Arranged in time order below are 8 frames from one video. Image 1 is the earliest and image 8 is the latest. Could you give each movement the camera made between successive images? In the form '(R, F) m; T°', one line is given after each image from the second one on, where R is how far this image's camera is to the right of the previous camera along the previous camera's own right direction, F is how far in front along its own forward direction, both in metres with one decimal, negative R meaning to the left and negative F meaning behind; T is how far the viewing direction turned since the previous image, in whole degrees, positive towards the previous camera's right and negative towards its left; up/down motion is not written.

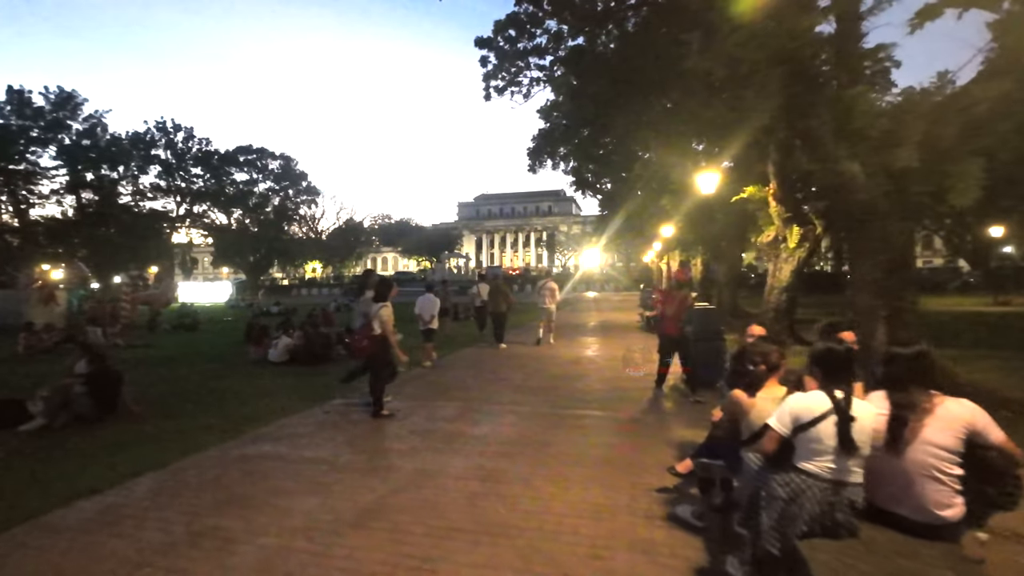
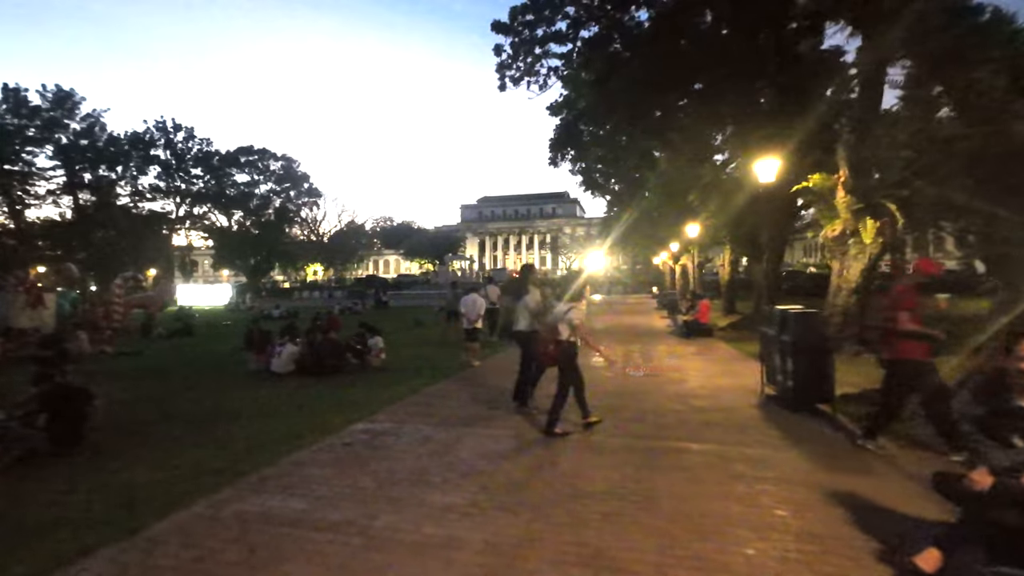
(-0.3, +1.1) m; 0°
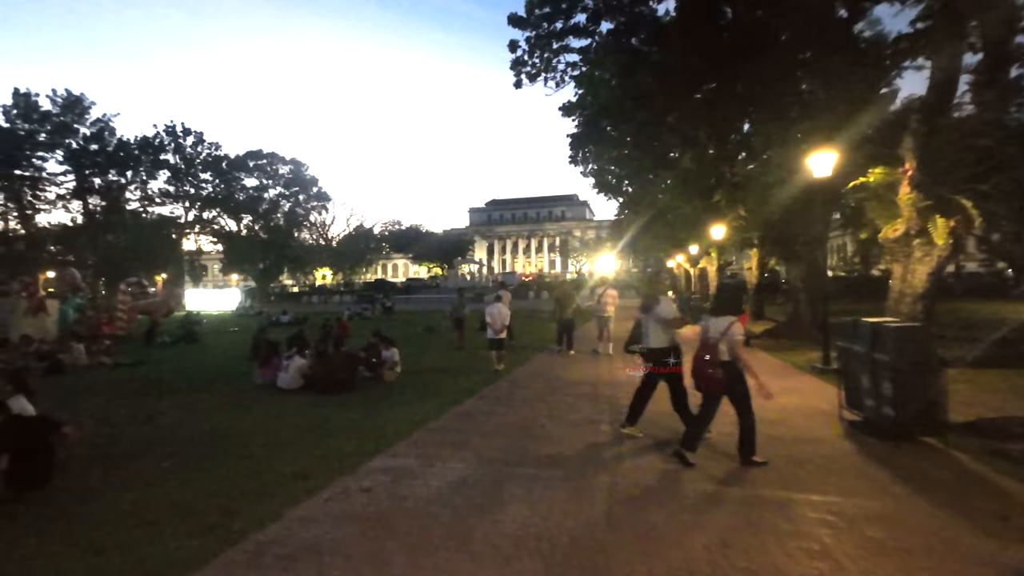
(-0.2, +0.8) m; -1°
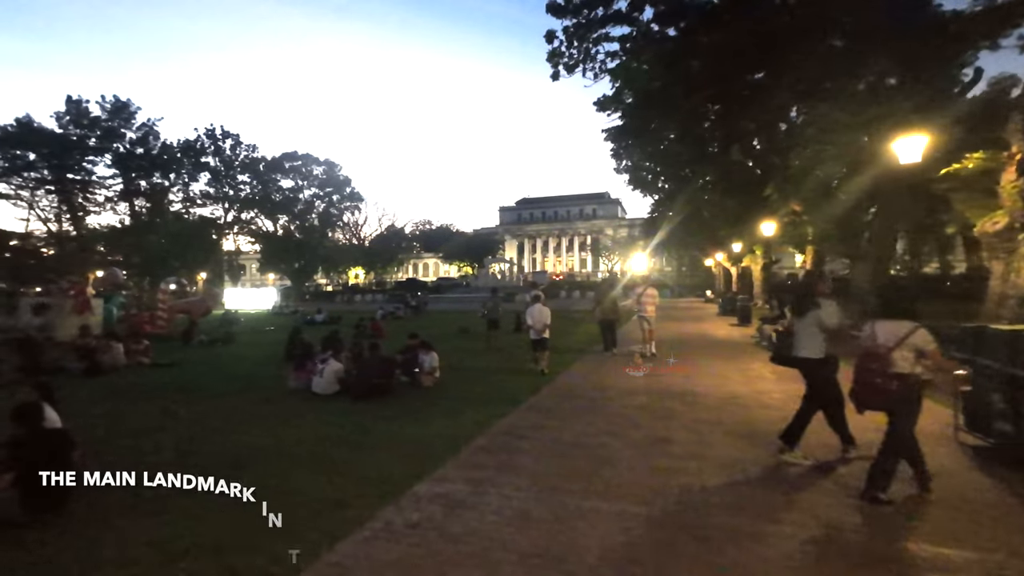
(-0.2, +0.7) m; -2°
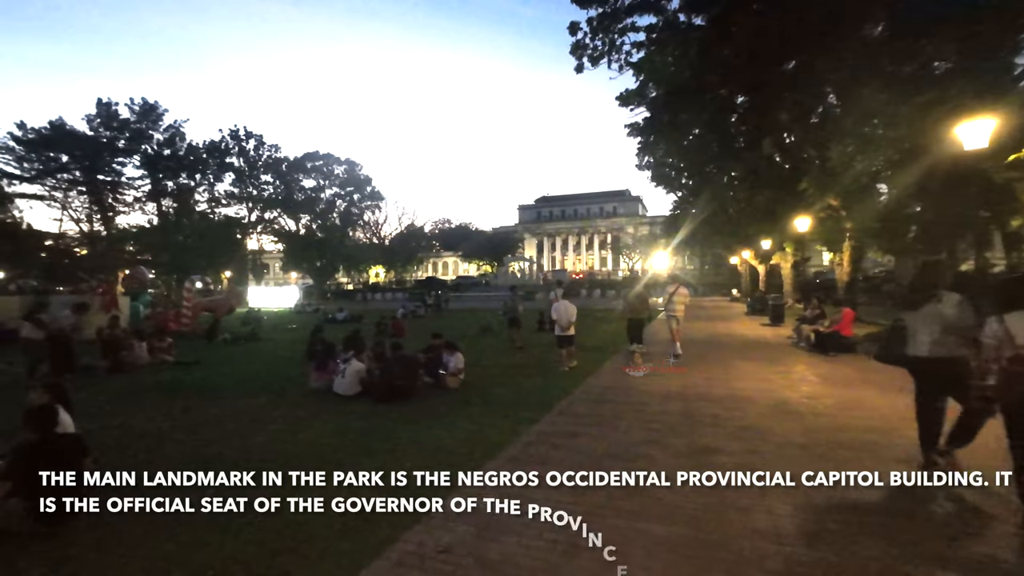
(-0.1, +0.5) m; -1°
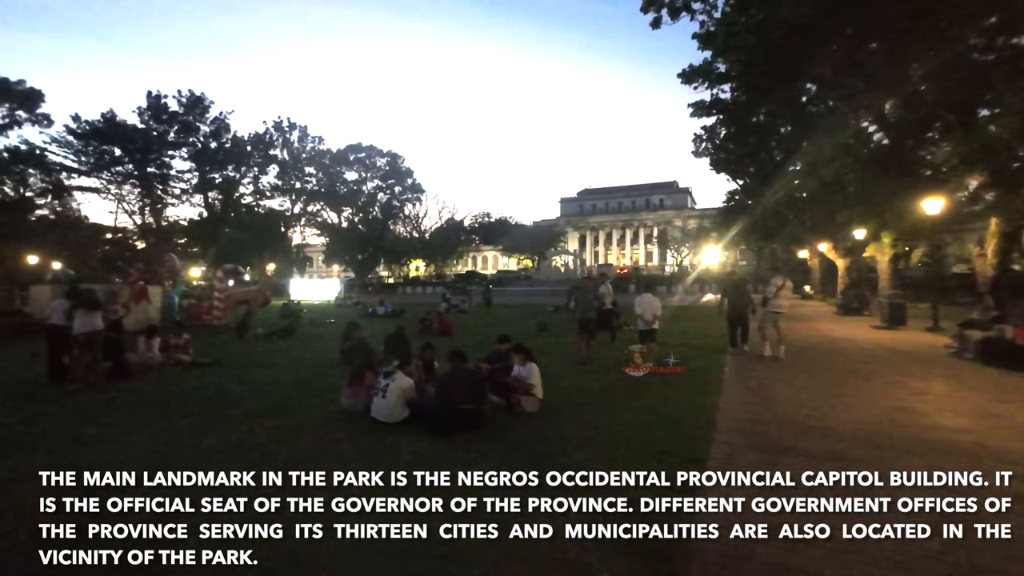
(-0.5, +2.4) m; -3°
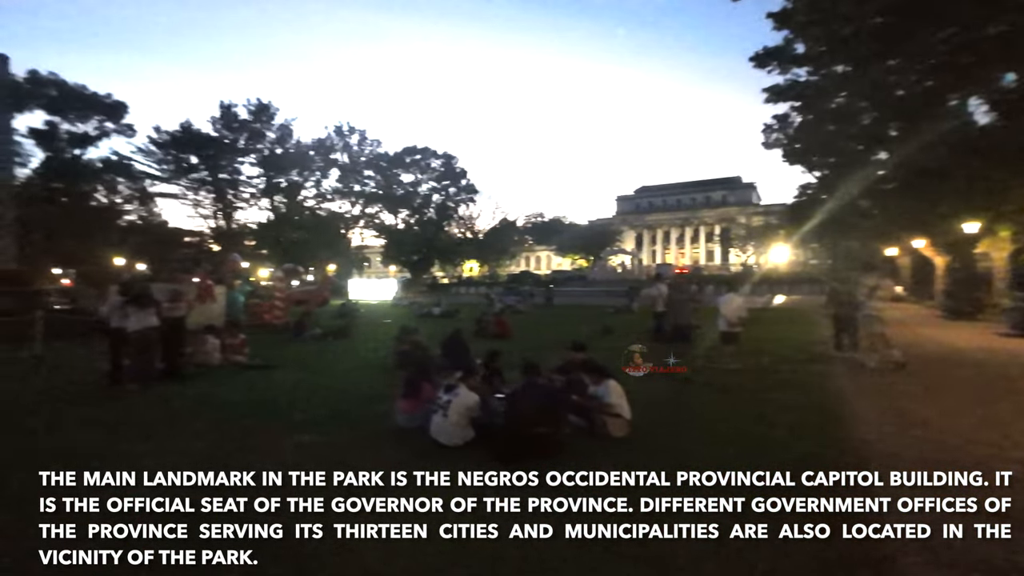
(-0.2, +1.8) m; -4°
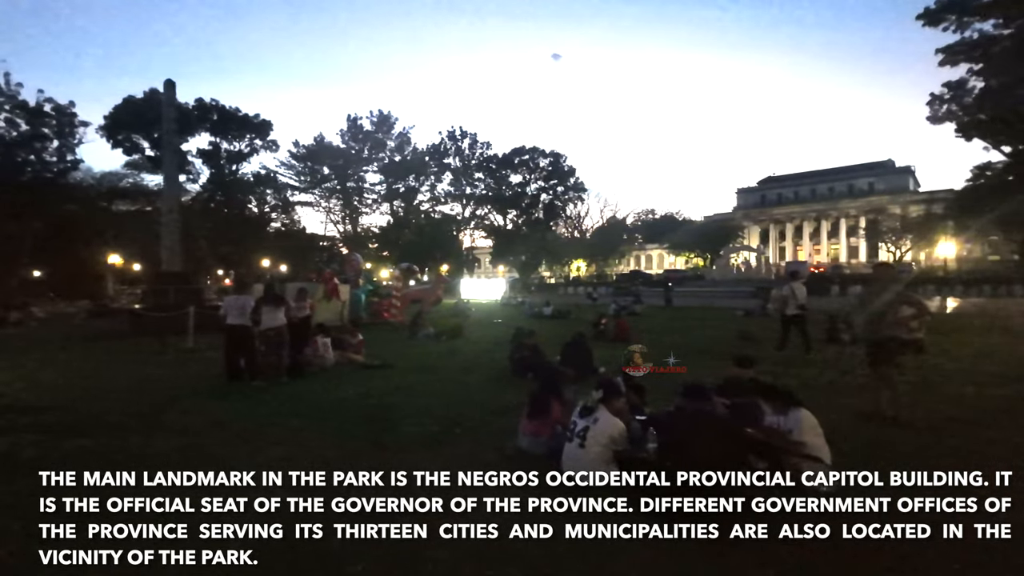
(-0.6, +4.8) m; -7°
